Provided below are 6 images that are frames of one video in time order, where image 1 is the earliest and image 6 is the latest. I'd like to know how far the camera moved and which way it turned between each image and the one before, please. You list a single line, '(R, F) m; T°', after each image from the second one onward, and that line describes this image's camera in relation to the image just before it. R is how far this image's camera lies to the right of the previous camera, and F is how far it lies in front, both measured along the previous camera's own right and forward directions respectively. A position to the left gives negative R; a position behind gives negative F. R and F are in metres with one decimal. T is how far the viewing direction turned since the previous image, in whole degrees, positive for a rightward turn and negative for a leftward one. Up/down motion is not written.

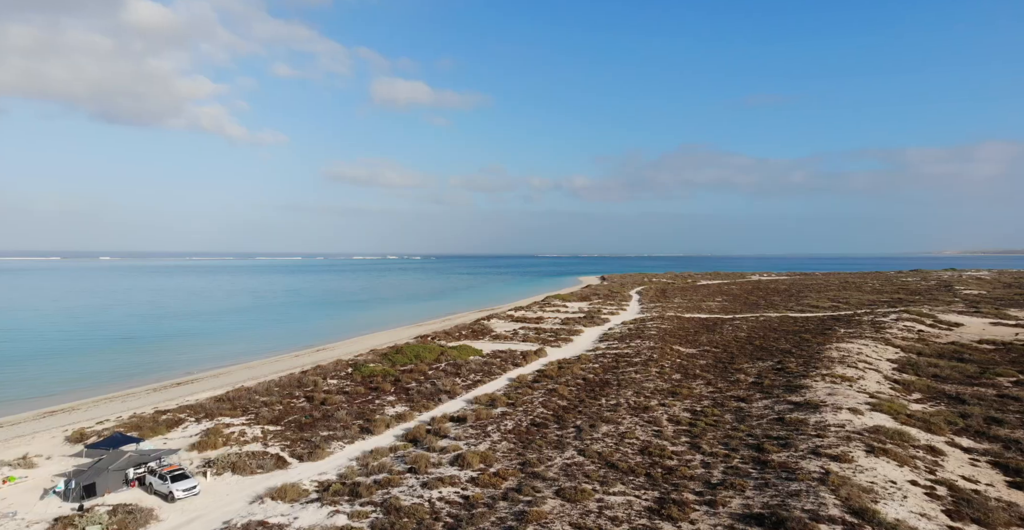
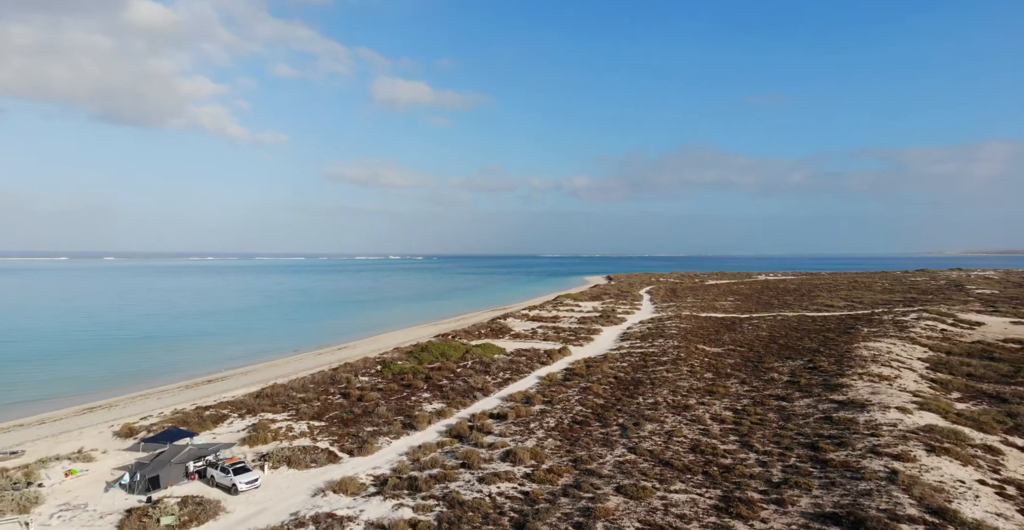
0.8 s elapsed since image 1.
(-0.9, +0.1) m; -2°
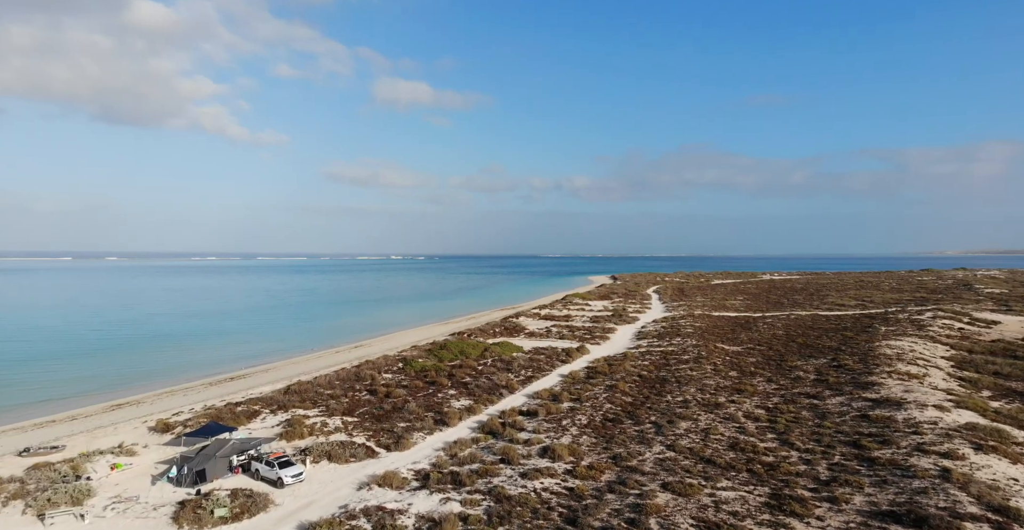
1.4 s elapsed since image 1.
(-0.7, +0.1) m; -1°
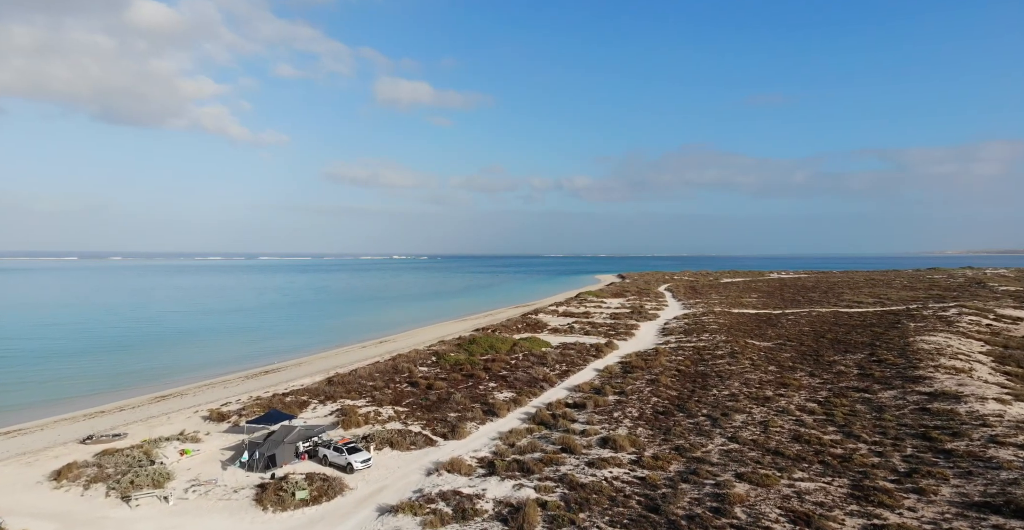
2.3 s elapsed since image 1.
(-1.0, +0.1) m; -2°
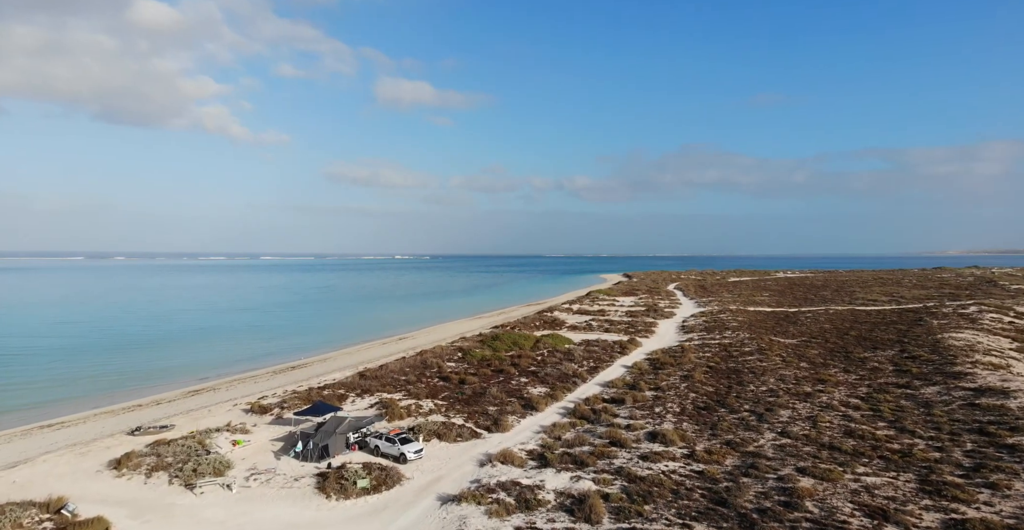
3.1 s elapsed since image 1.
(-0.8, +0.1) m; -2°
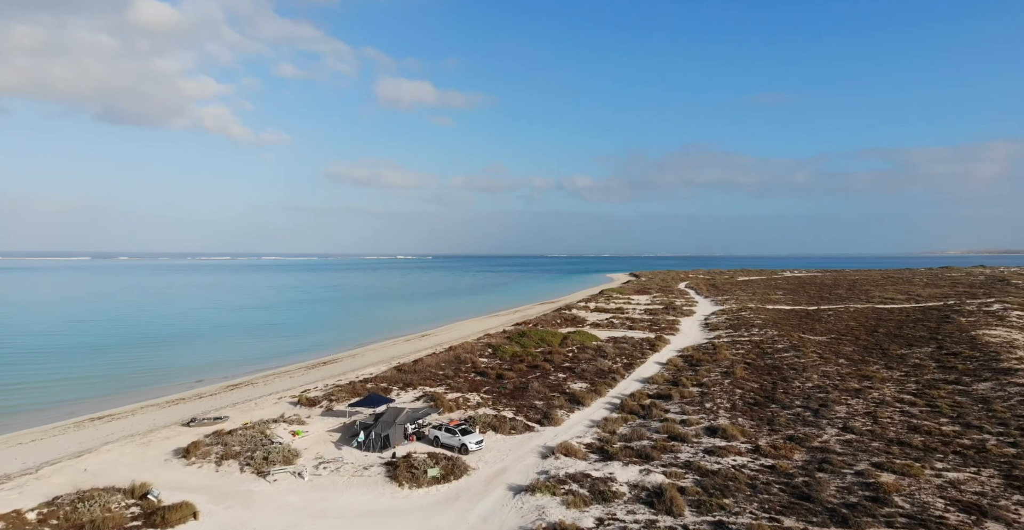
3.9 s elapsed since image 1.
(-0.9, +0.1) m; -2°
